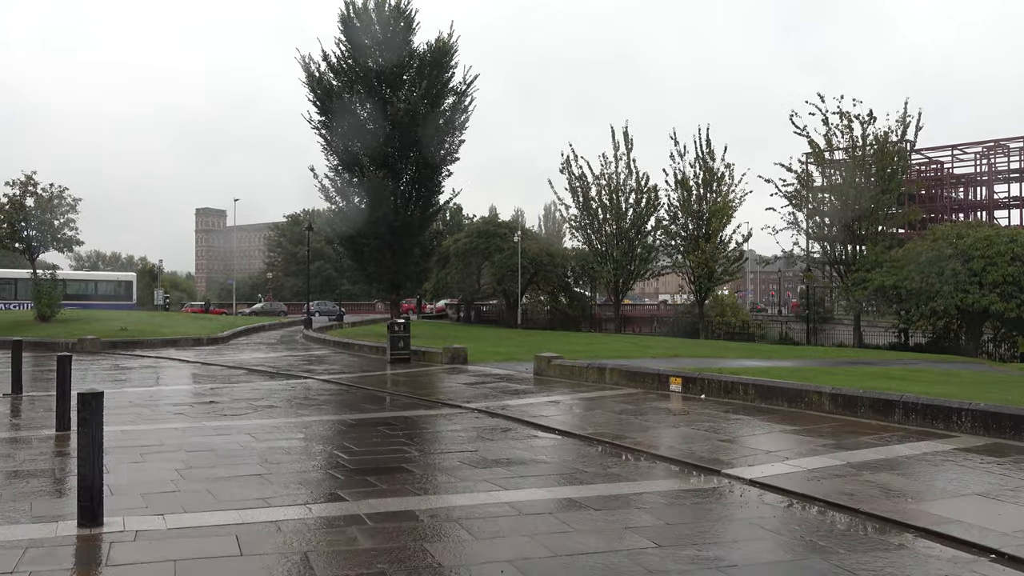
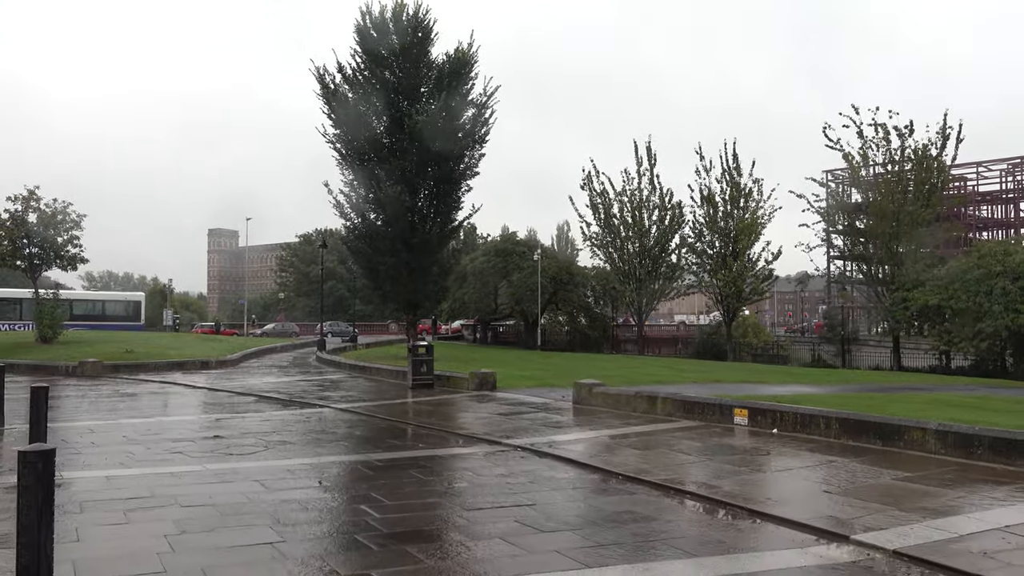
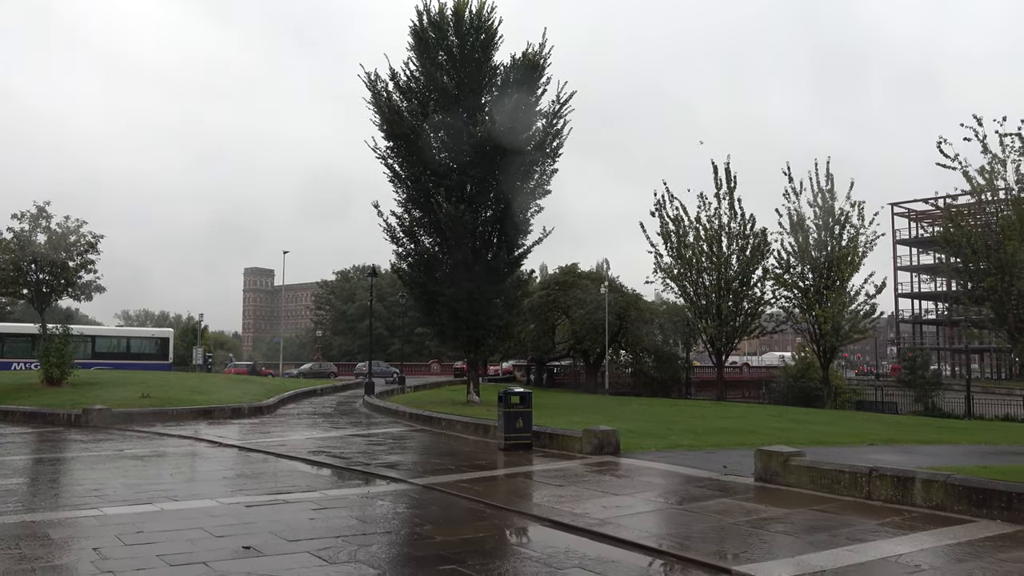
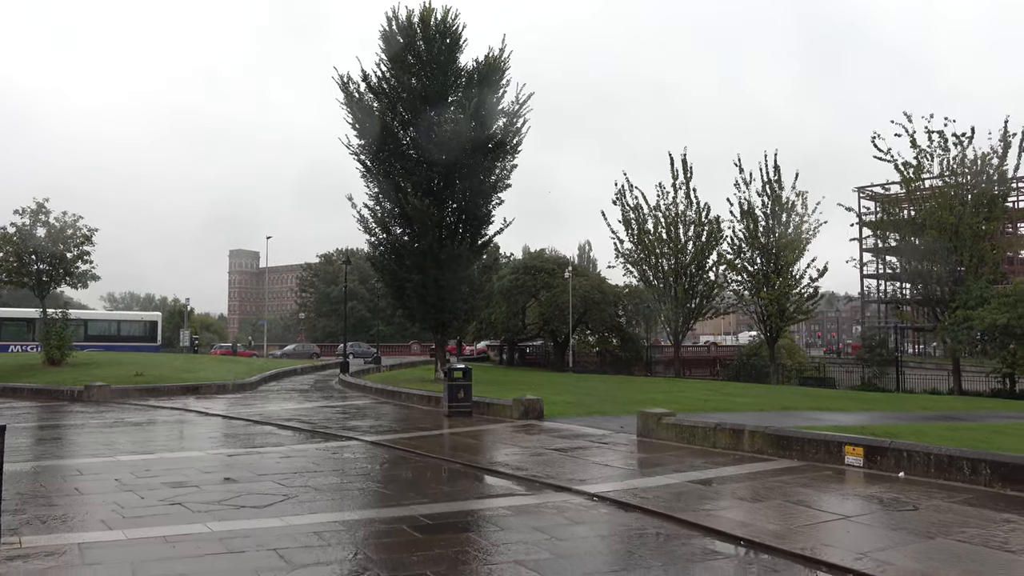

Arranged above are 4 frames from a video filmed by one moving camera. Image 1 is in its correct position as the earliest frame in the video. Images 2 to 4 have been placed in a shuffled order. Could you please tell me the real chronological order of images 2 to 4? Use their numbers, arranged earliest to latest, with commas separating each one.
2, 4, 3
